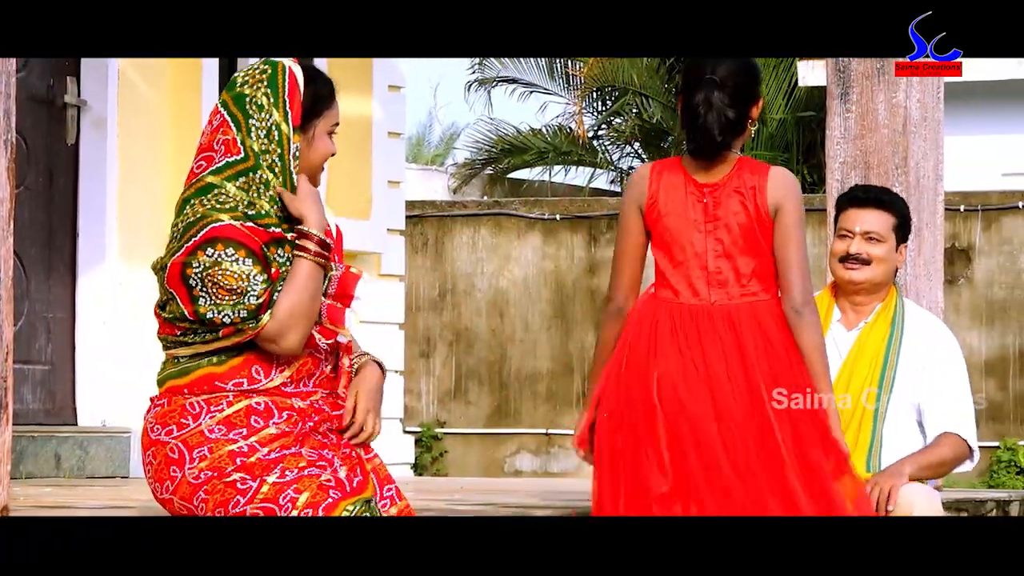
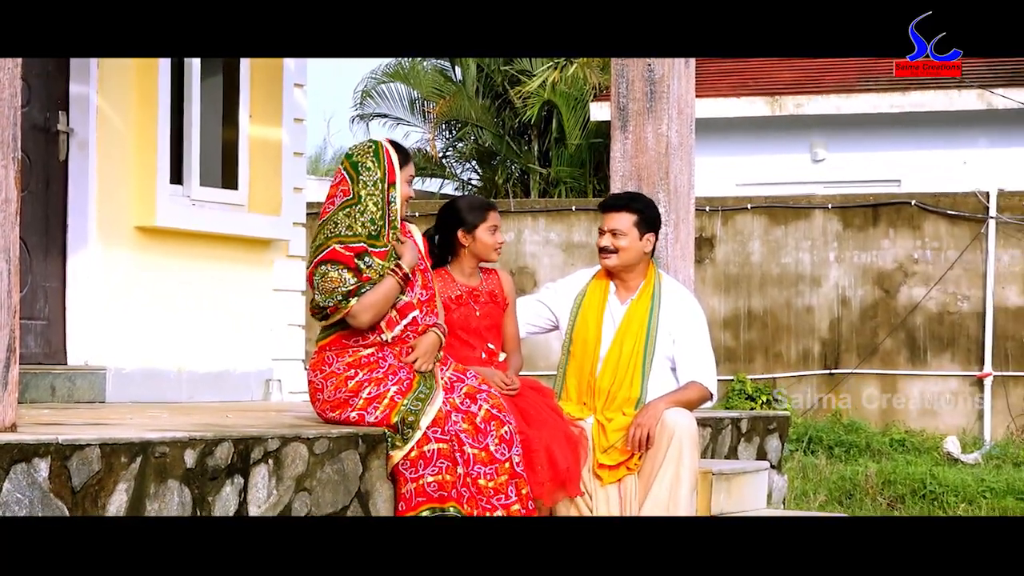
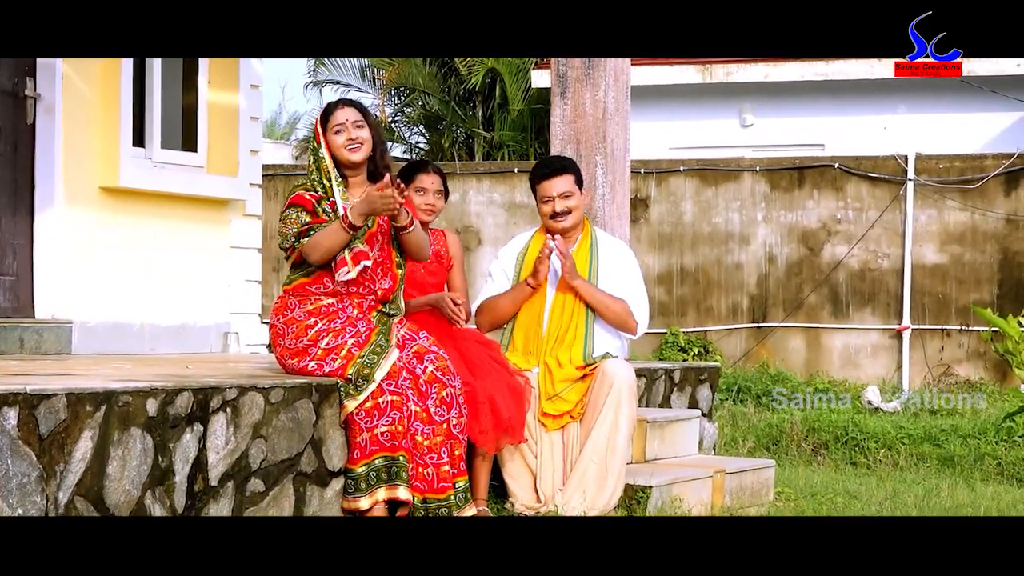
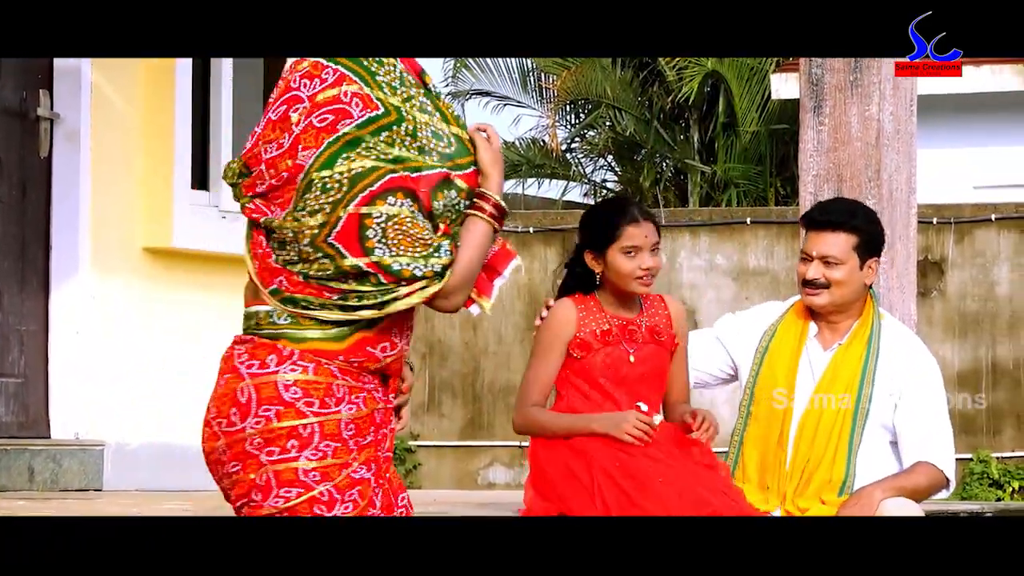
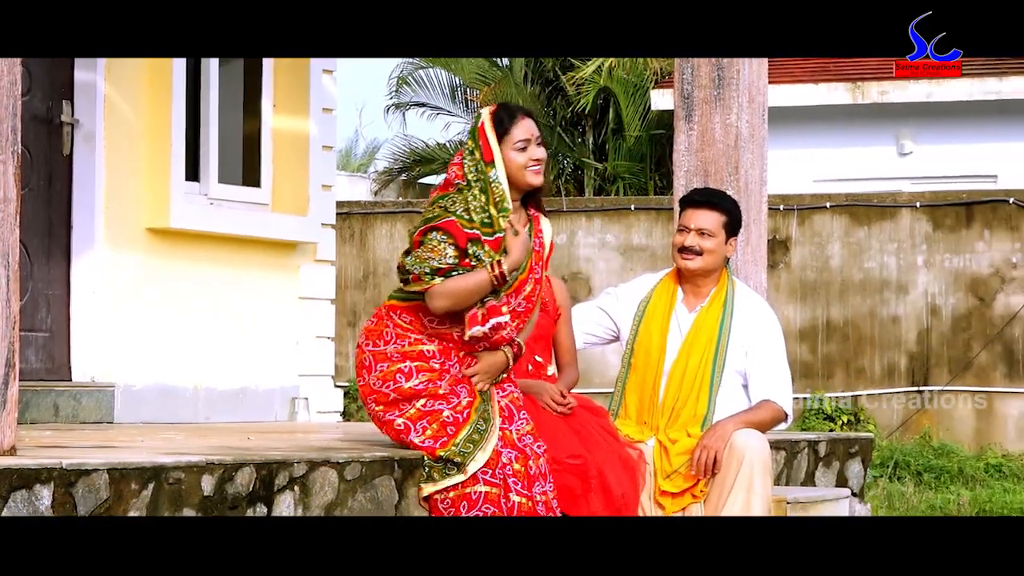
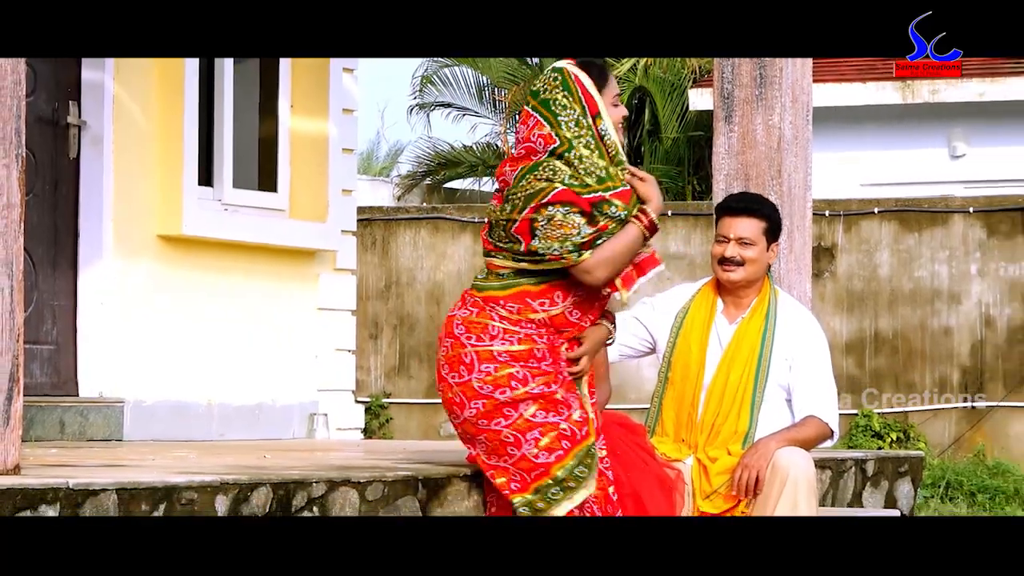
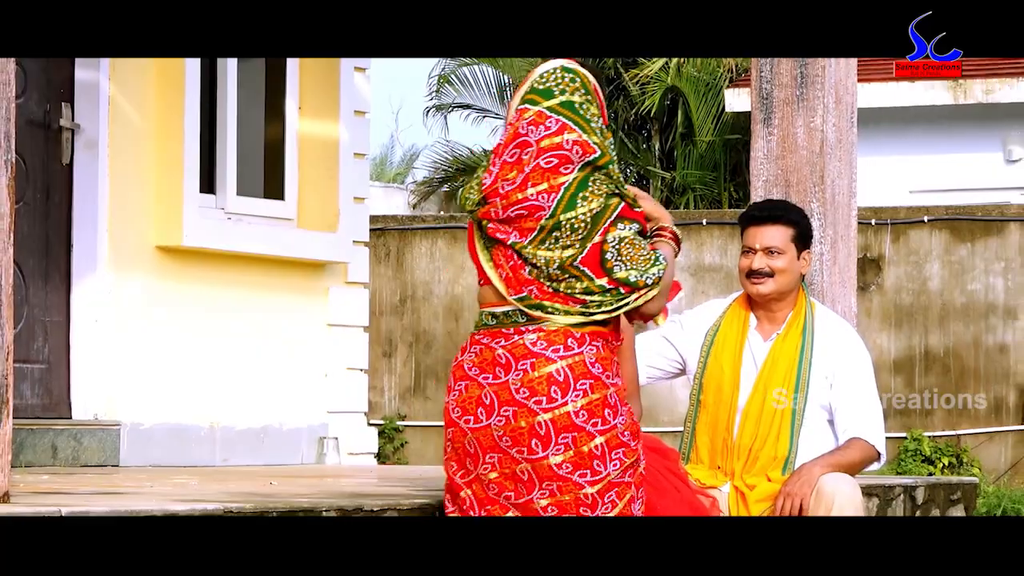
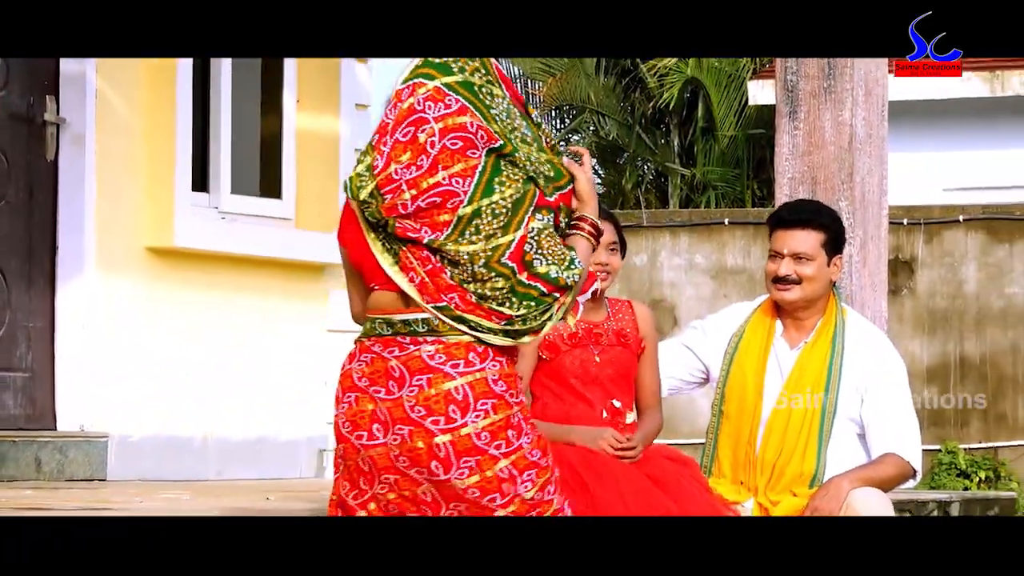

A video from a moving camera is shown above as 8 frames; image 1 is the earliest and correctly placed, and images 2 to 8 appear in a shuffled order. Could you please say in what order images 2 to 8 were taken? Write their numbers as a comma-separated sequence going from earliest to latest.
4, 8, 7, 6, 5, 2, 3
